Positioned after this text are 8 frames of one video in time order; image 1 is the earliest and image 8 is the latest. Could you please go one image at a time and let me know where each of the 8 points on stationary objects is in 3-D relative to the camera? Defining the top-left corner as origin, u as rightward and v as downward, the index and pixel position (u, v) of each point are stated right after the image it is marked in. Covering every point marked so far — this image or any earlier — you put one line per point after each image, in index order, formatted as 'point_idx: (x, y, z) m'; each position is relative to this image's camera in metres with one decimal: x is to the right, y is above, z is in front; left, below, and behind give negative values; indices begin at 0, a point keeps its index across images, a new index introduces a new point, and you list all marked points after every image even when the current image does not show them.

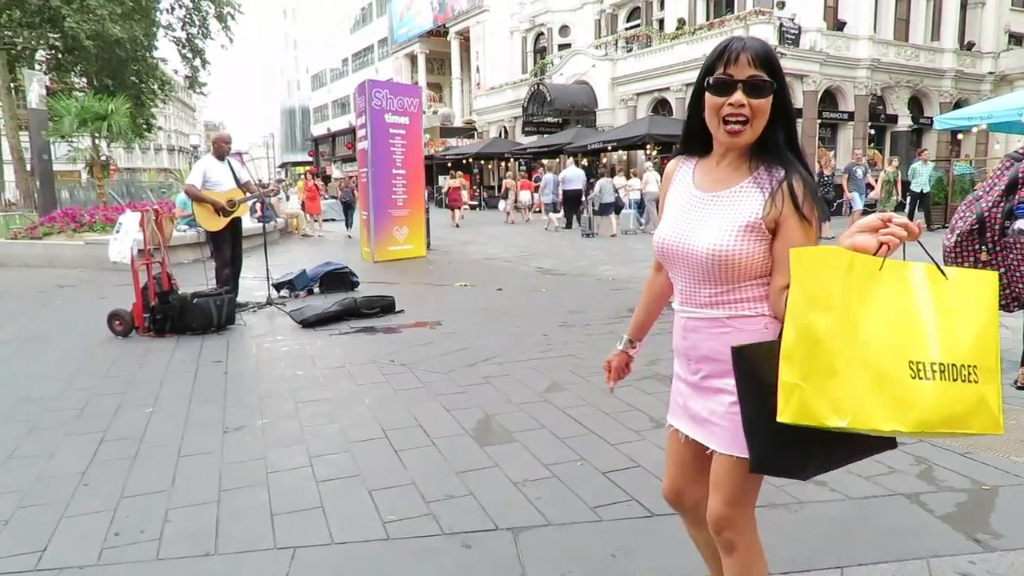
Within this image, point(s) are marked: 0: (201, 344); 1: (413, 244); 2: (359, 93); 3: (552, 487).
0: (-2.9, -0.5, +6.7) m
1: (-1.9, +0.8, +13.7) m
2: (-2.7, +3.5, +13.0) m
3: (+0.2, -0.9, +3.4) m
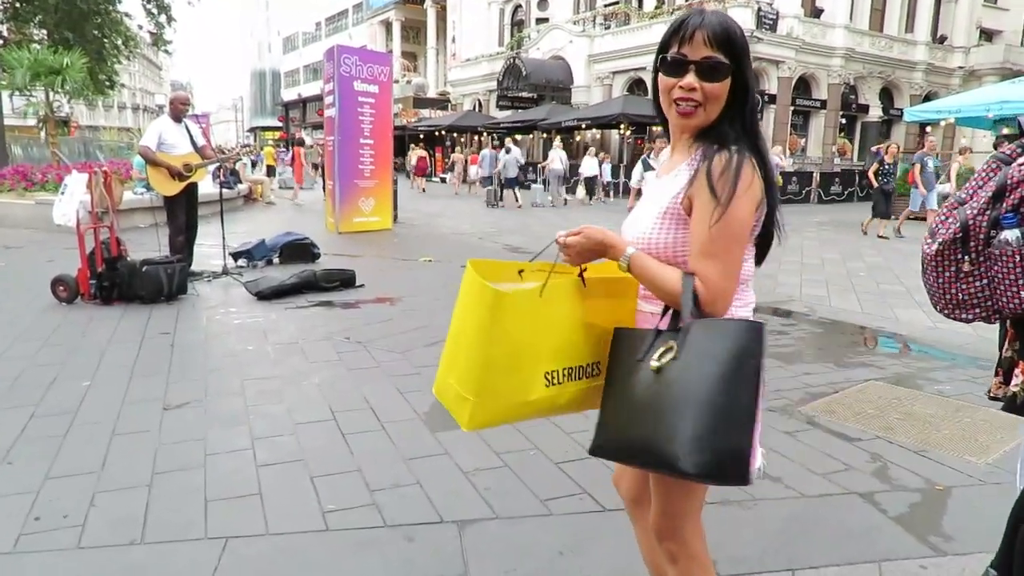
0: (-3.2, -0.2, +6.4) m
1: (-2.5, +1.3, +13.4) m
2: (-3.2, +4.0, +12.6) m
3: (0.0, -0.9, +3.3) m
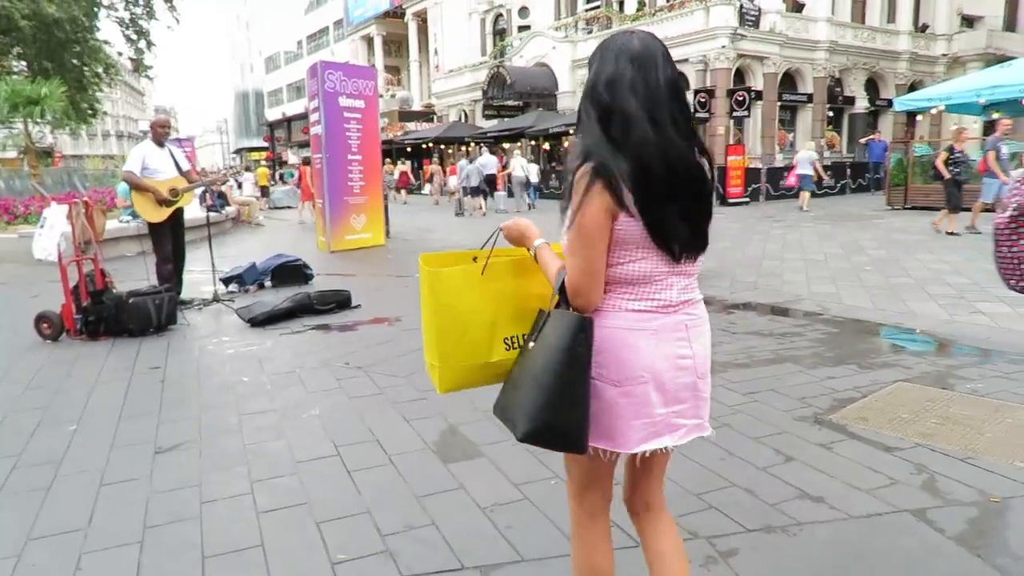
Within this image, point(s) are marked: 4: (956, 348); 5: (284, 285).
0: (-3.2, -0.5, +6.2) m
1: (-2.6, +1.0, +13.2) m
2: (-3.4, +3.6, +12.4) m
3: (0.0, -1.0, +3.1) m
4: (+3.3, -0.4, +5.4) m
5: (-2.7, 0.0, +8.6) m
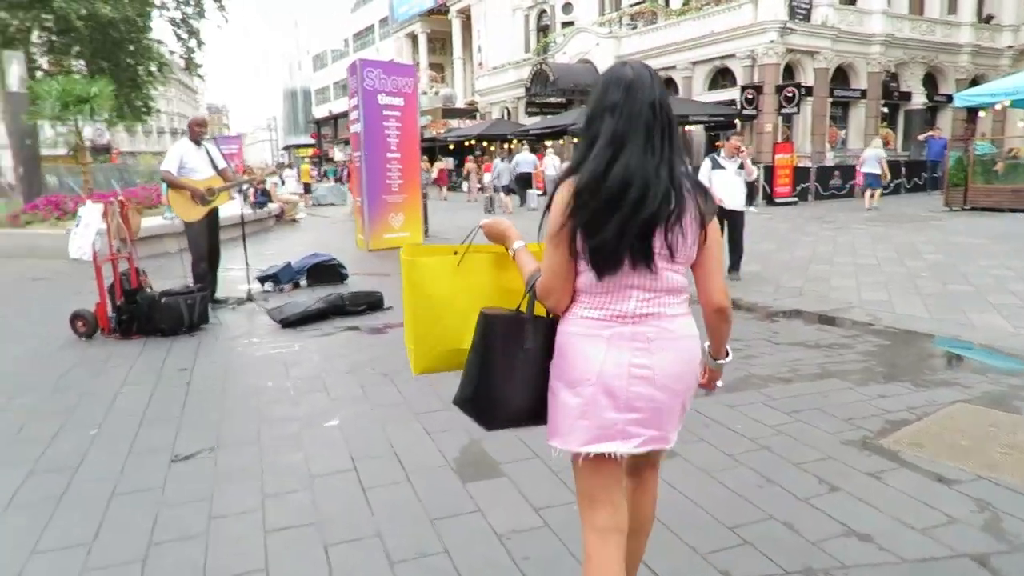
0: (-2.9, -0.5, +6.1) m
1: (-1.9, +1.0, +13.1) m
2: (-2.7, +3.6, +12.3) m
3: (+0.1, -1.0, +2.9) m
4: (+3.5, -0.5, +5.1) m
5: (-2.3, 0.0, +8.5) m
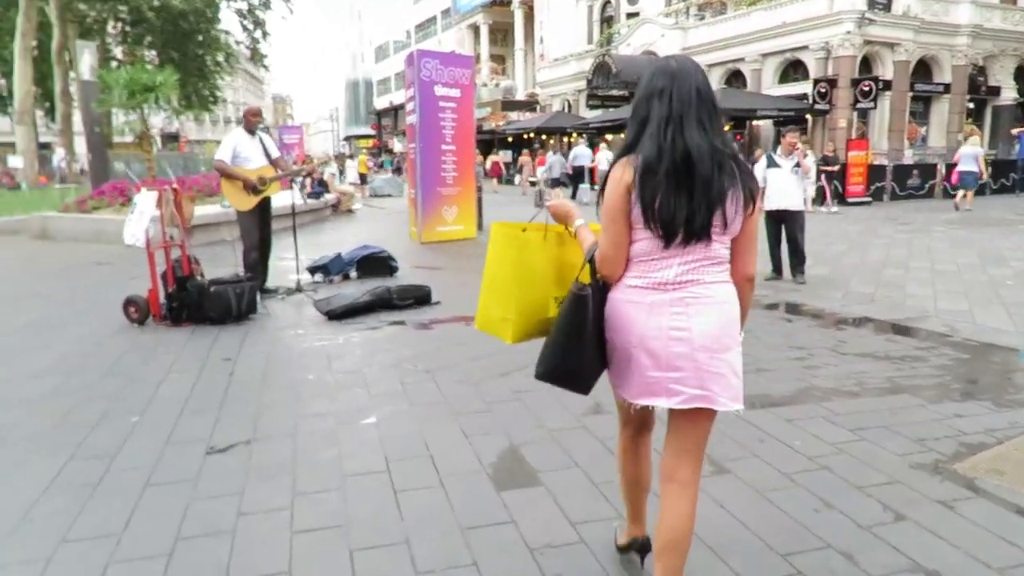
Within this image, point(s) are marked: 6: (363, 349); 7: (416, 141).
0: (-2.5, -0.4, +6.2) m
1: (-0.9, +1.1, +13.0) m
2: (-1.8, +3.8, +12.3) m
3: (+0.3, -1.0, +2.7) m
4: (+3.8, -0.6, +4.6) m
5: (-1.7, +0.1, +8.5) m
6: (-1.2, -0.5, +5.9) m
7: (-1.6, +2.5, +12.3) m
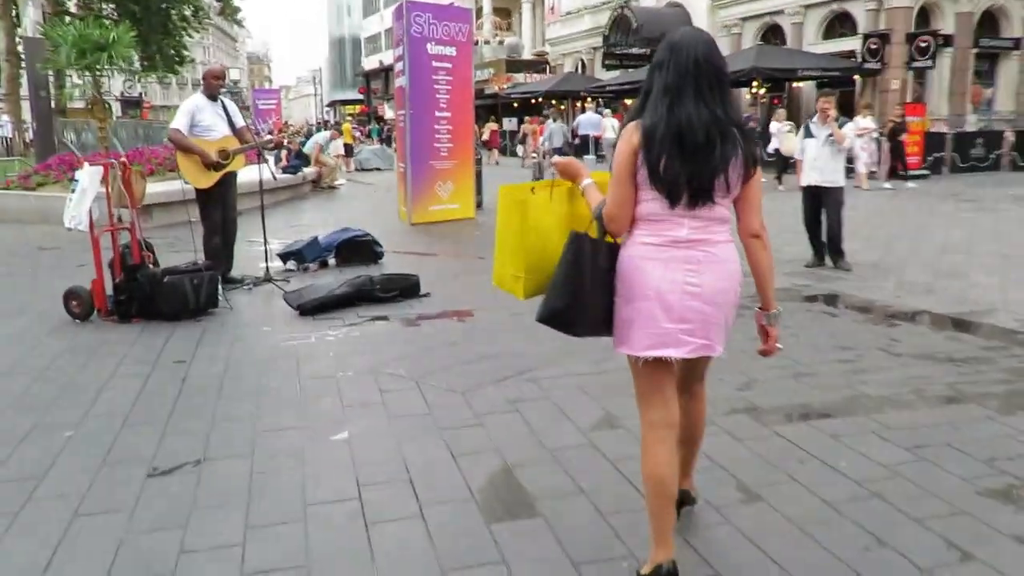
0: (-2.5, -0.4, +5.3) m
1: (-0.9, +1.5, +12.1) m
2: (-1.8, +4.1, +11.2) m
3: (+0.3, -1.1, +1.9) m
4: (+3.9, -0.6, +3.8) m
5: (-1.7, +0.3, +7.6) m
6: (-1.2, -0.4, +5.1) m
7: (-1.7, +2.8, +11.3) m
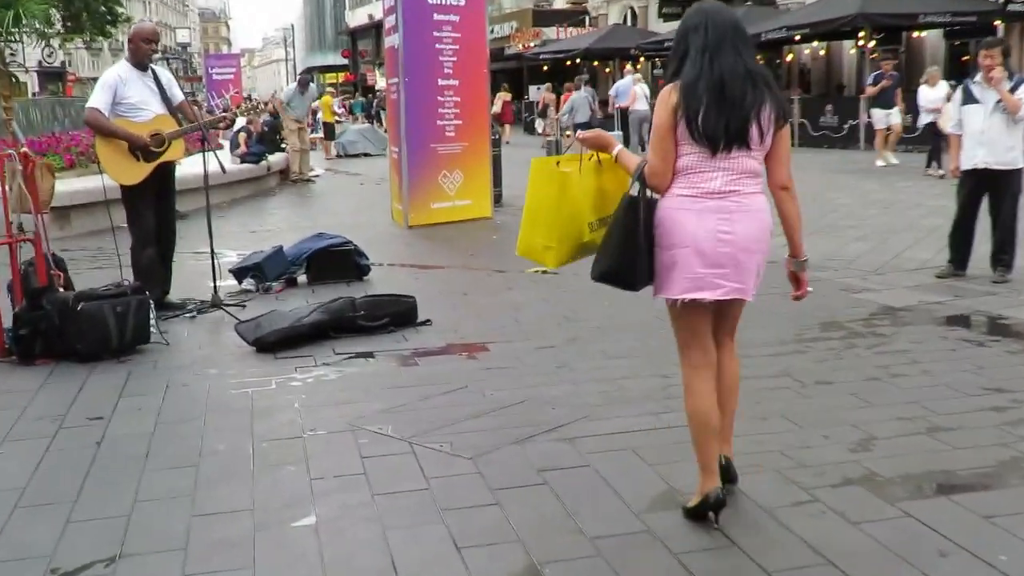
0: (-2.4, -0.5, +4.0) m
1: (-0.4, +1.5, +10.6) m
2: (-1.3, +4.1, +9.7) m
3: (+0.2, -1.4, +0.5) m
4: (+3.9, -0.8, +2.1) m
5: (-1.4, +0.2, +6.2) m
6: (-1.1, -0.6, +3.7) m
7: (-1.2, +2.8, +9.8) m
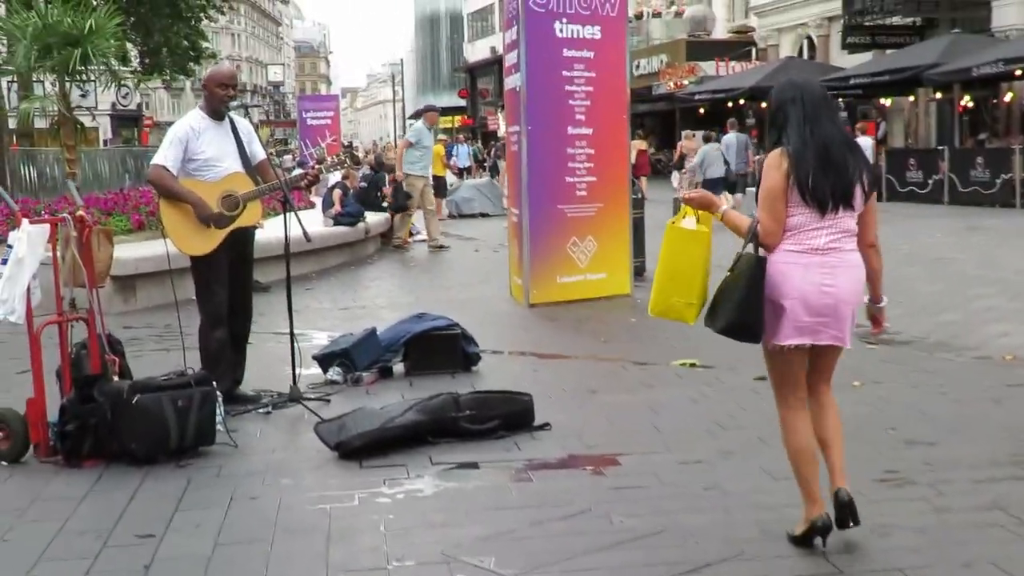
0: (-1.7, -0.9, +3.3) m
1: (+1.1, +0.8, +9.7) m
2: (+0.2, +3.5, +9.0) m
3: (+0.4, -1.8, -0.6) m
4: (+4.2, -1.4, +0.6) m
5: (-0.5, -0.3, +5.4) m
6: (-0.5, -1.1, +2.8) m
7: (+0.3, +2.2, +9.0) m
